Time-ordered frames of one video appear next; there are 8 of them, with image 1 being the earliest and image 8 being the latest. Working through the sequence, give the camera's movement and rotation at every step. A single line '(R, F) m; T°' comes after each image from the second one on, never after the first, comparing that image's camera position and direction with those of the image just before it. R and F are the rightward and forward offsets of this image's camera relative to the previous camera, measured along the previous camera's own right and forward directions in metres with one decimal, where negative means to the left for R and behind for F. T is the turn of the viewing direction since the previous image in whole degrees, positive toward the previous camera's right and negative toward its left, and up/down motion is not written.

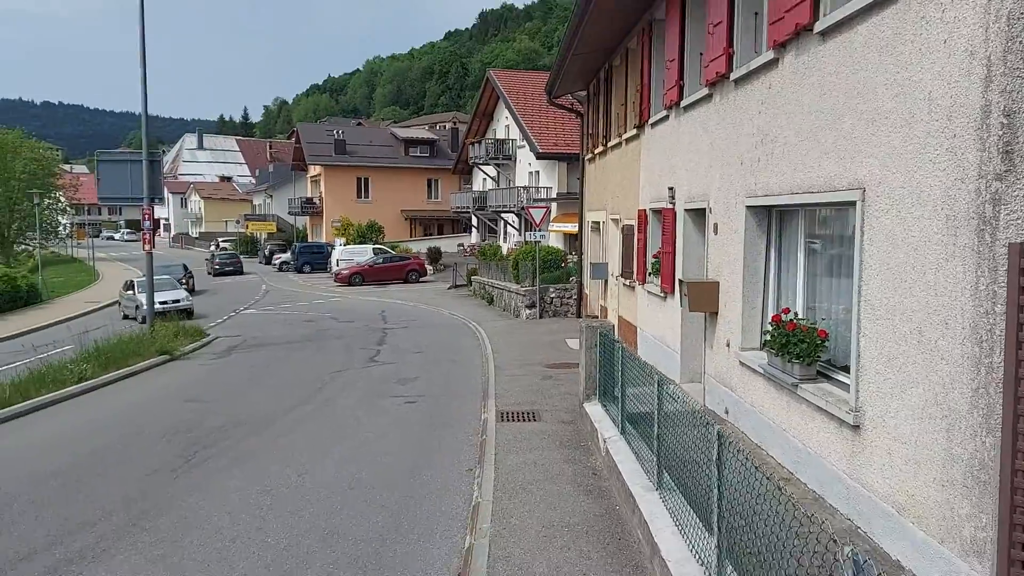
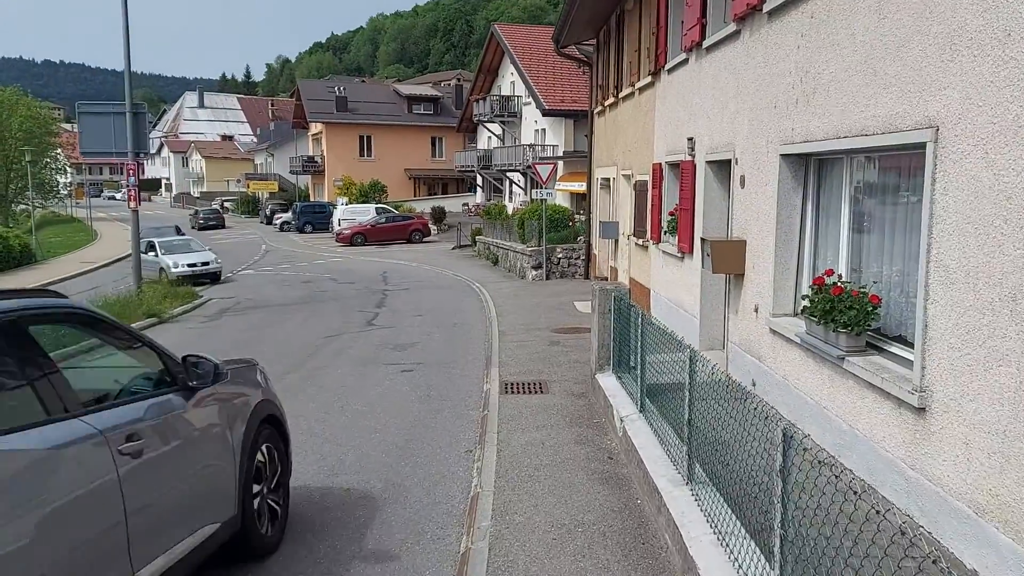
(0.0, +0.9) m; 0°
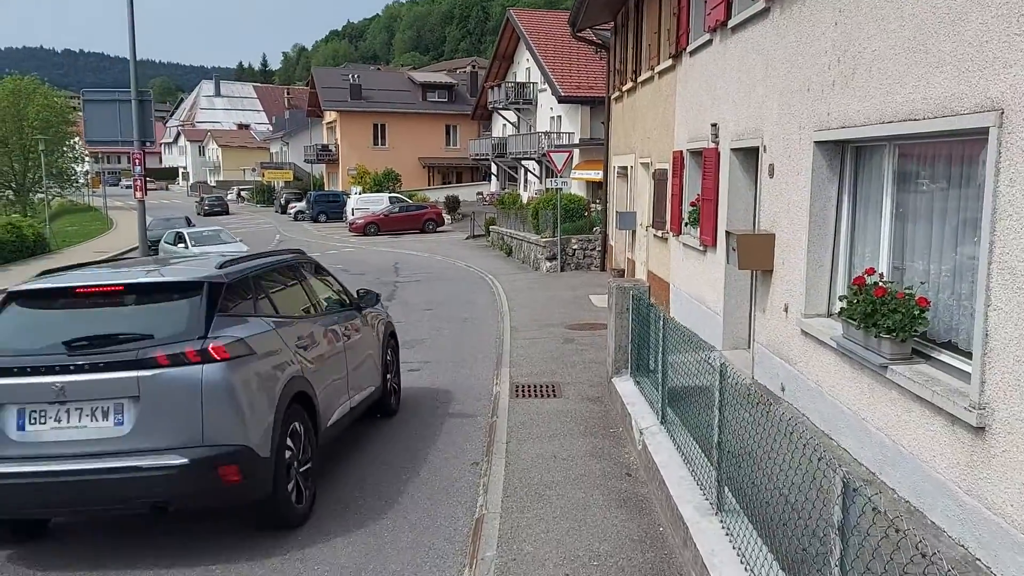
(0.0, +0.5) m; -1°
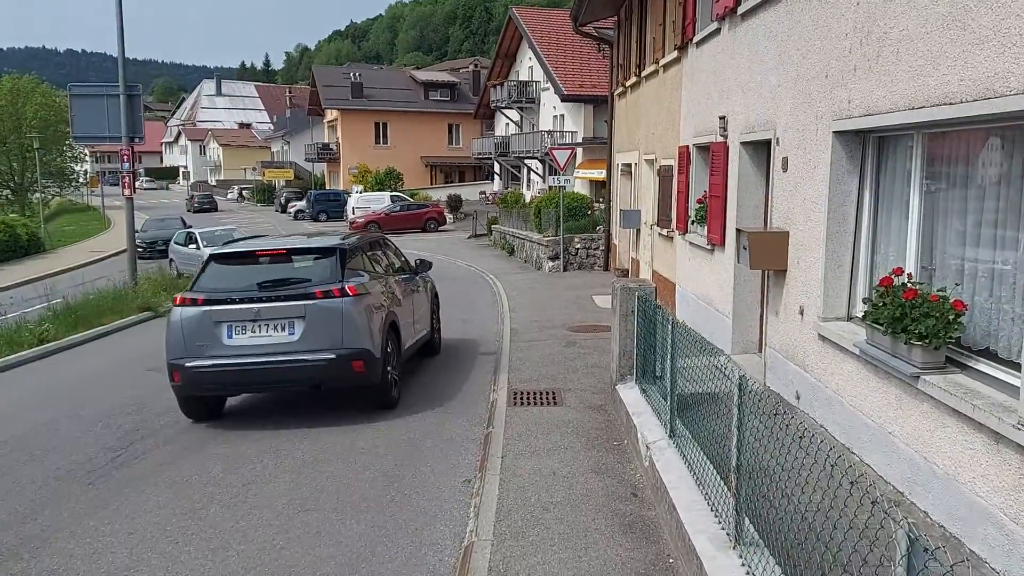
(+0.1, +0.5) m; 0°
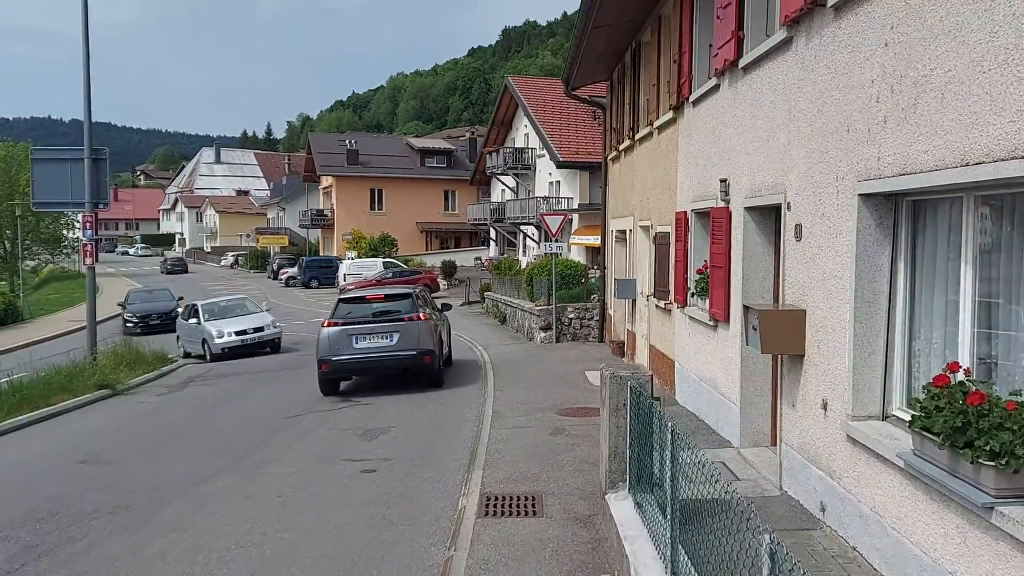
(+0.2, +1.1) m; 0°
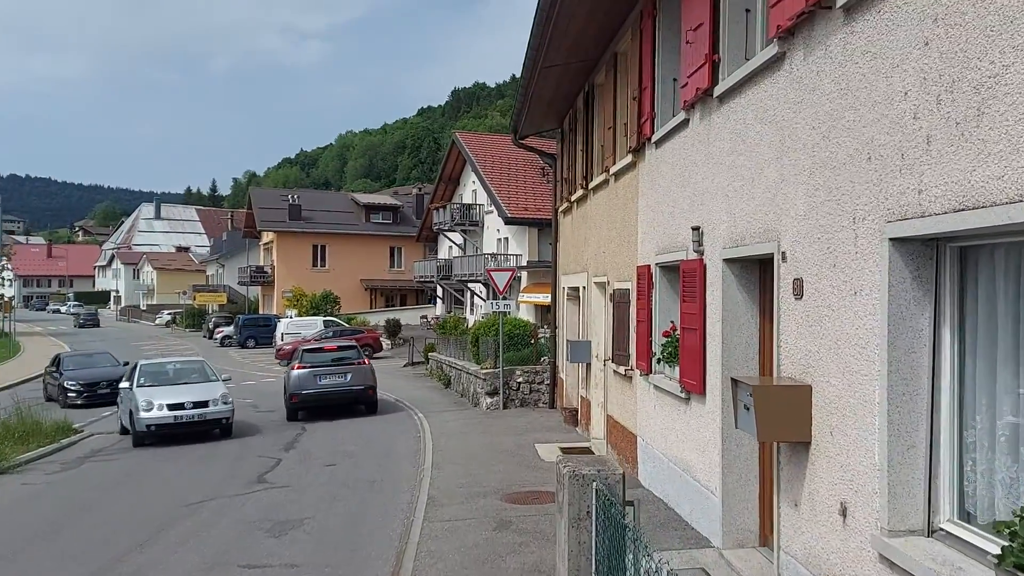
(+0.1, +1.4) m; +4°
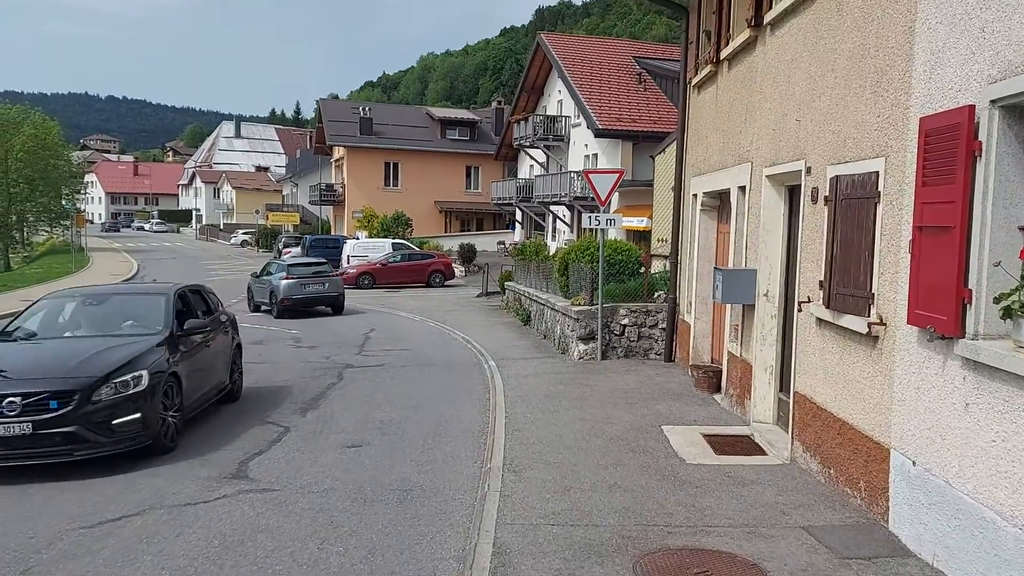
(-0.4, +4.6) m; -5°
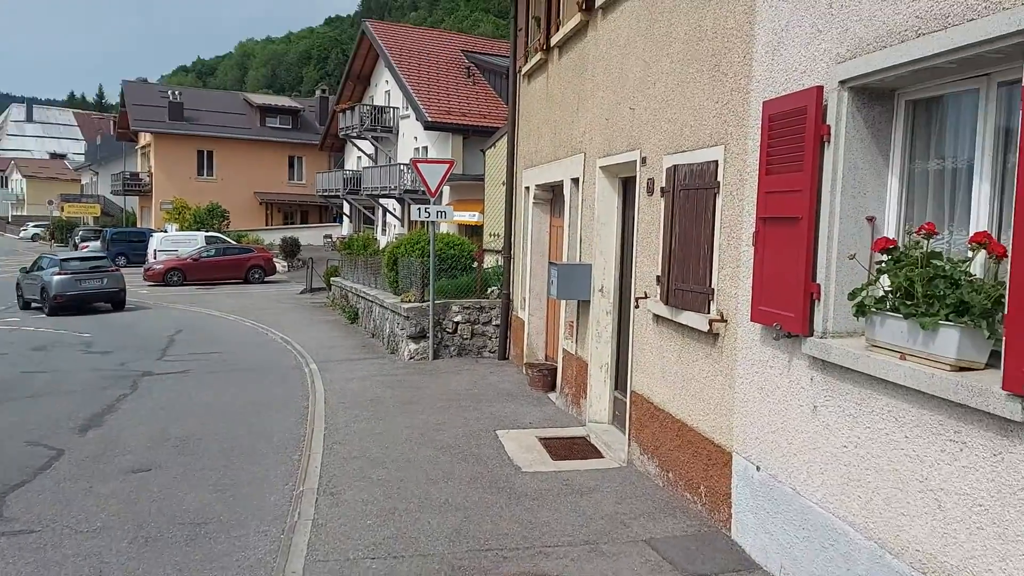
(+0.1, +0.7) m; +11°
